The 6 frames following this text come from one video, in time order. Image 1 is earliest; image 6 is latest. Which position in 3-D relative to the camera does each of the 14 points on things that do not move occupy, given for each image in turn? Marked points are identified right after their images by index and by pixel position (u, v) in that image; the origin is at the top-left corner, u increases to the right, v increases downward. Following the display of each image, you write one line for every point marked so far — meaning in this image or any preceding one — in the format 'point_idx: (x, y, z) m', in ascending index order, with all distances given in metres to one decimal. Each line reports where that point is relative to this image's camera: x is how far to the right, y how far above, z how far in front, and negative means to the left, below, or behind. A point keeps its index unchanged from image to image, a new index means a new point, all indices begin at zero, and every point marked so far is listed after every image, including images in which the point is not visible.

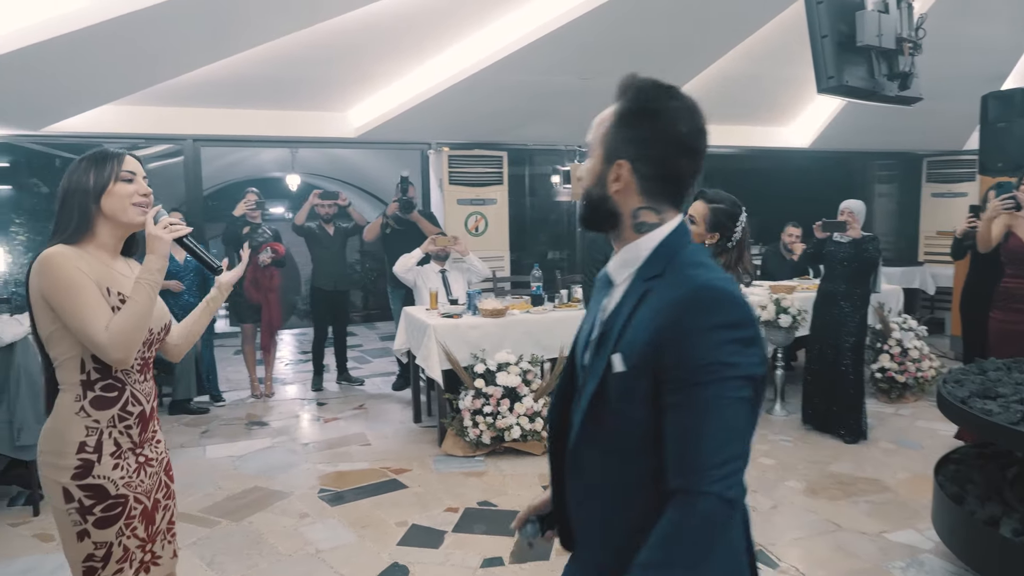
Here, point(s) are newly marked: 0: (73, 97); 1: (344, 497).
0: (-2.4, +1.1, +4.2) m
1: (-0.9, -1.1, +3.8) m
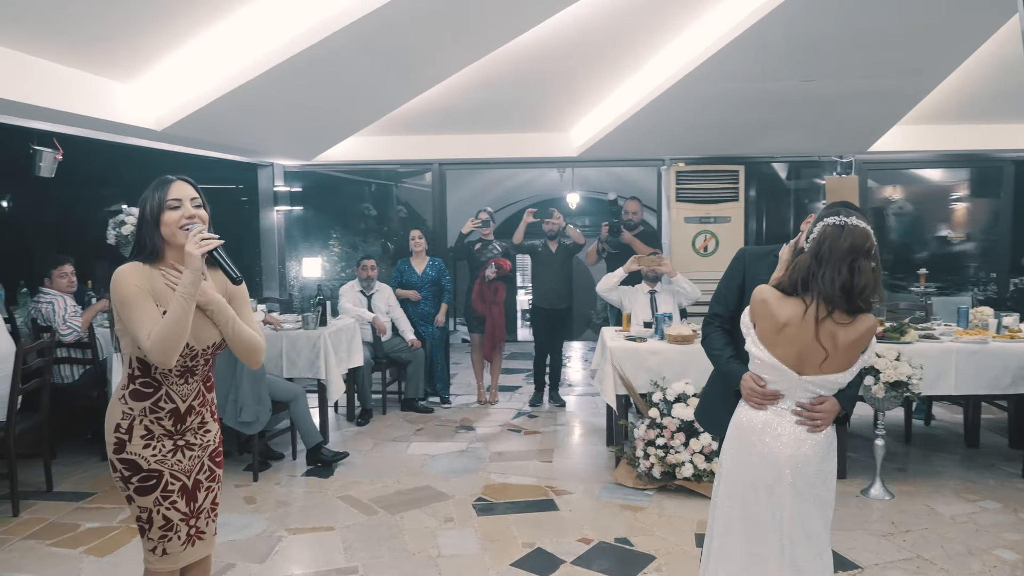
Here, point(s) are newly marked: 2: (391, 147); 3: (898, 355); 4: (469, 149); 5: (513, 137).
0: (-1.2, +1.1, +5.0) m
1: (-0.1, -1.2, +3.9) m
2: (-1.0, +1.1, +5.9) m
3: (+2.0, -0.3, +3.8) m
4: (-0.3, +1.1, +5.9) m
5: (0.0, +1.2, +5.8) m
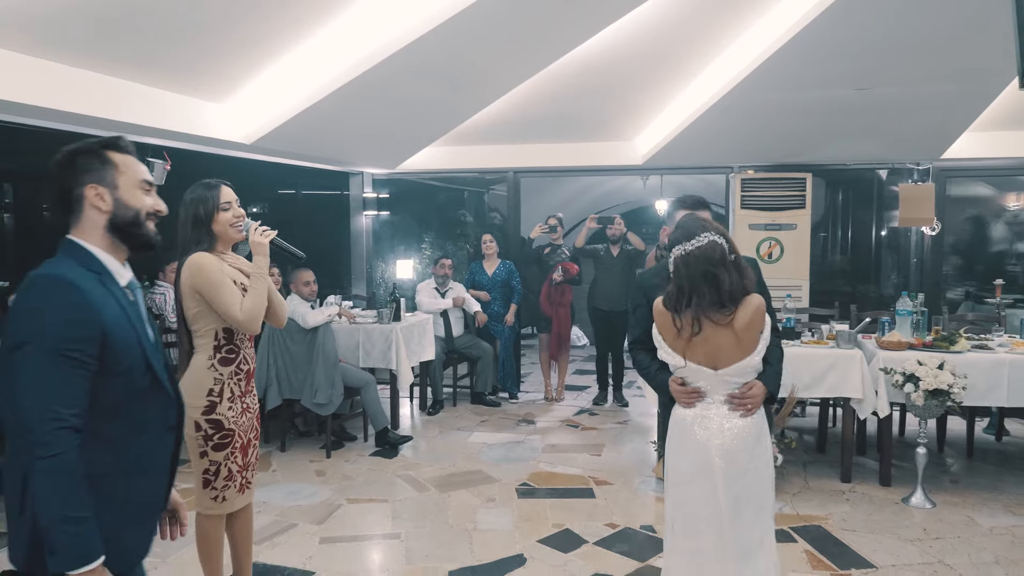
0: (-0.7, +1.1, +5.4) m
1: (+0.1, -1.1, +4.1) m
2: (-0.4, +1.1, +6.3) m
3: (+2.2, -0.4, +3.8) m
4: (+0.2, +1.1, +6.2) m
5: (+0.6, +1.2, +6.1) m
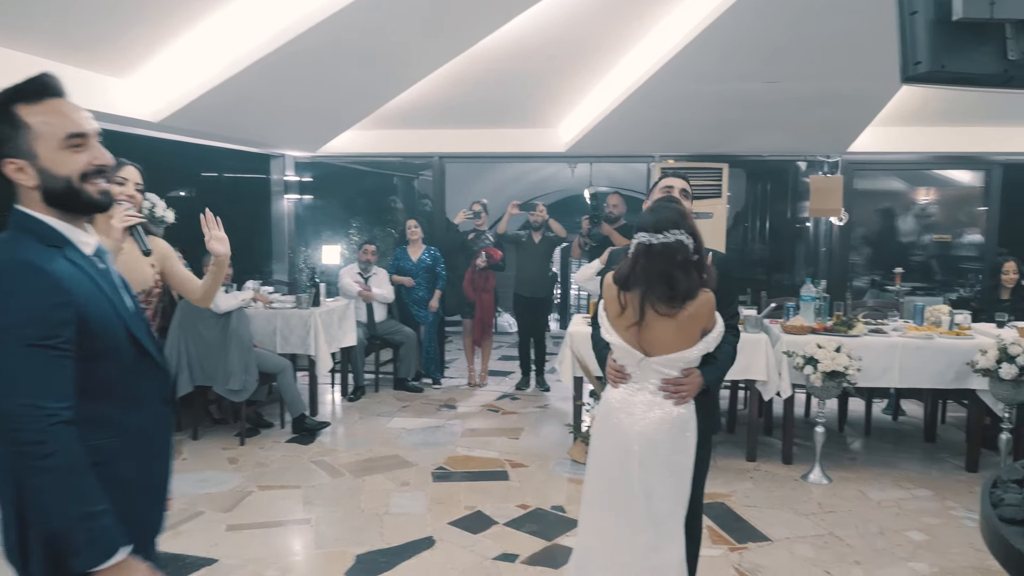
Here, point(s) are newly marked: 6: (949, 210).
0: (-1.3, +1.2, +5.3) m
1: (-0.4, -1.1, +4.2) m
2: (-1.0, +1.2, +6.2) m
3: (+1.8, -0.3, +4.0) m
4: (-0.4, +1.2, +6.2) m
5: (0.0, +1.3, +6.1) m
6: (+3.7, +0.7, +6.3) m
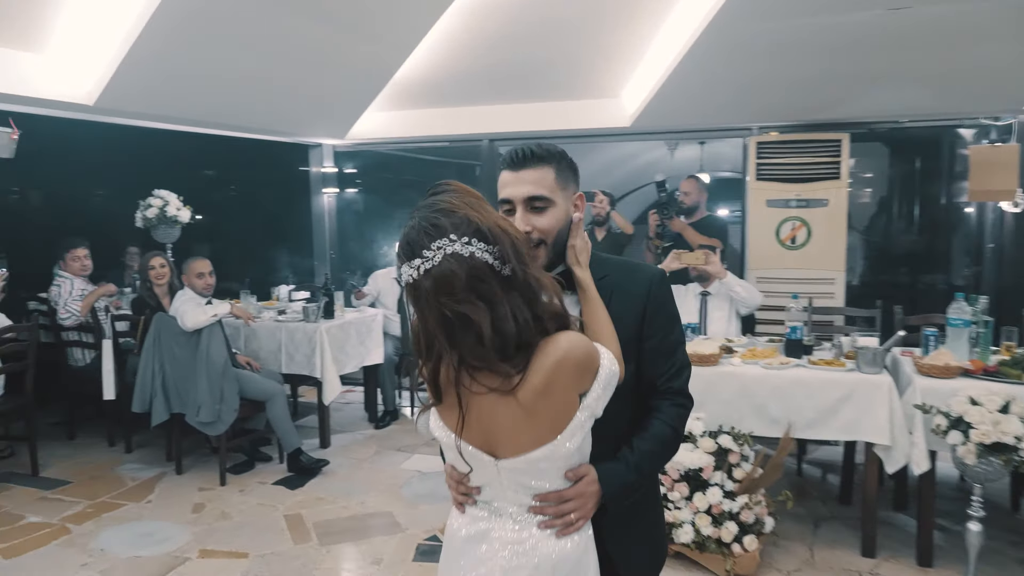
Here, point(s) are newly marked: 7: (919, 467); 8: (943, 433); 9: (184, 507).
0: (-1.0, +1.1, +4.5) m
1: (-0.3, -1.1, +3.2) m
2: (-0.6, +1.2, +5.3) m
3: (+1.7, -0.4, +2.6) m
4: (0.0, +1.1, +5.1) m
5: (+0.4, +1.2, +5.0) m
6: (+4.1, +0.6, +4.5) m
7: (+1.5, -0.7, +2.8) m
8: (+1.5, -0.5, +2.6) m
9: (-1.6, -1.1, +3.7) m
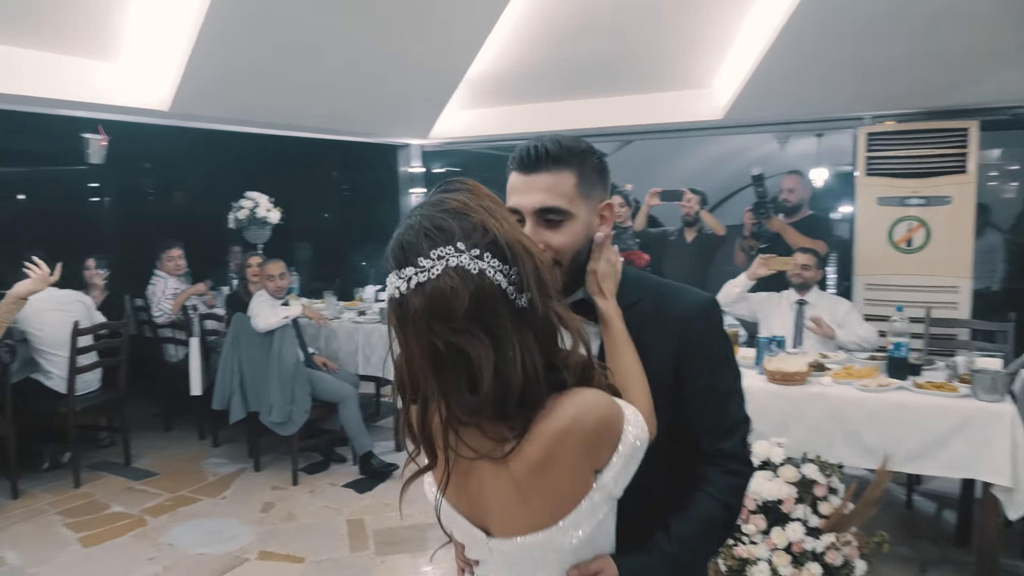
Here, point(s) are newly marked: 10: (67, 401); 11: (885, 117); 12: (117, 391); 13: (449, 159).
0: (-0.6, +1.1, +4.4) m
1: (-0.1, -1.2, +3.0) m
2: (0.0, +1.2, +5.1) m
3: (+1.8, -0.4, +2.1) m
4: (+0.6, +1.1, +4.9) m
5: (+0.9, +1.2, +4.7) m
6: (+4.5, +0.5, +3.6) m
7: (+1.7, -0.7, +2.4) m
8: (+1.7, -0.6, +2.2) m
9: (-1.3, -1.1, +3.7) m
10: (-2.3, -0.6, +3.8) m
11: (+2.1, +1.0, +4.2) m
12: (-2.2, -0.6, +4.2) m
13: (-0.5, +1.0, +6.0) m
